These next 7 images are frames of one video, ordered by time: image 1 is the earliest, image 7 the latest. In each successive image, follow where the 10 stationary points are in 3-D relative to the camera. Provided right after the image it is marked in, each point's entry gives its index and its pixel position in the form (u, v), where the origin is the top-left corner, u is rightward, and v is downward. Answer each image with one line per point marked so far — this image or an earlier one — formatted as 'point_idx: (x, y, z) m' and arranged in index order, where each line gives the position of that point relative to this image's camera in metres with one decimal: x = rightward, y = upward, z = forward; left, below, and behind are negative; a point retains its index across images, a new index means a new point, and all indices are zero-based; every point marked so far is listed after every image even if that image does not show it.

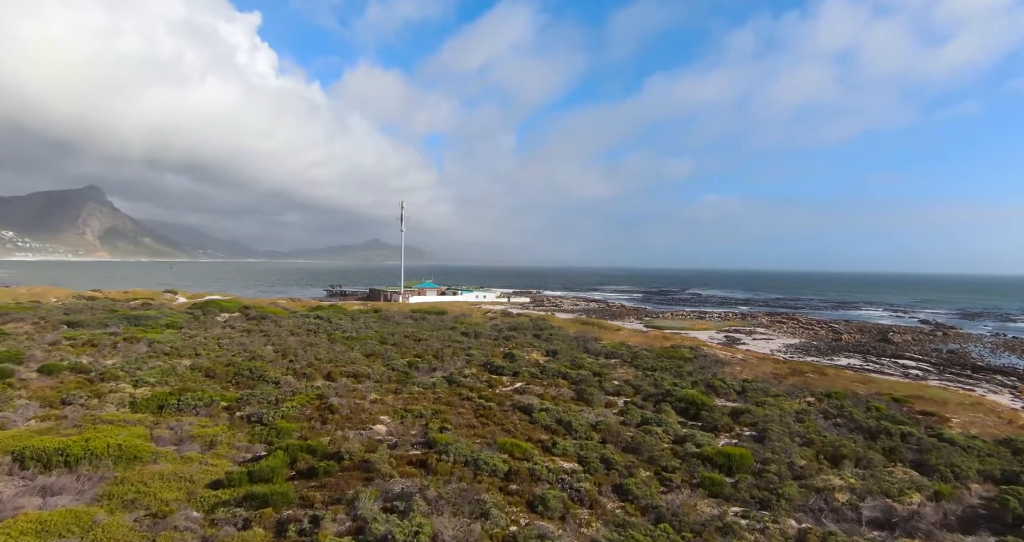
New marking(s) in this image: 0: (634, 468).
0: (+2.9, -4.6, +15.3) m
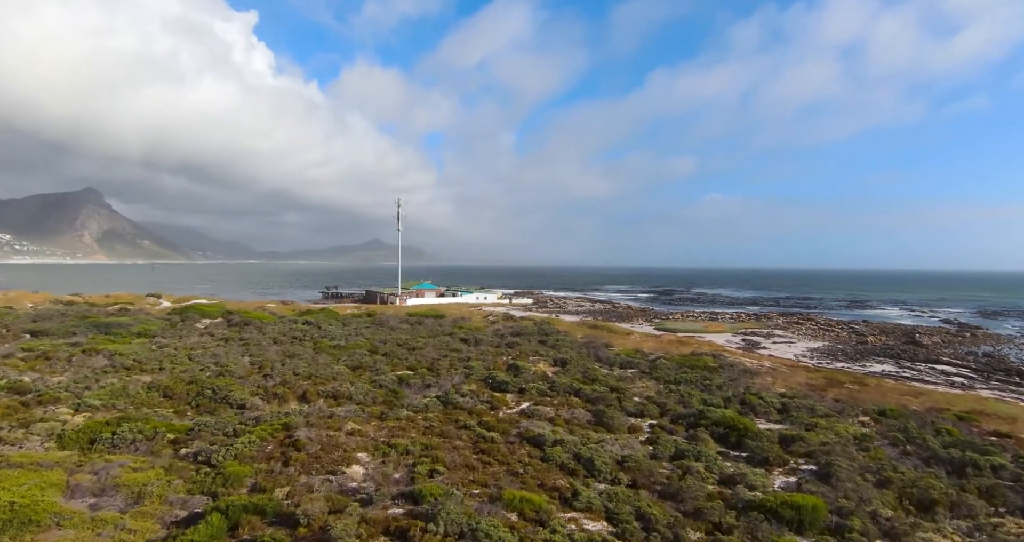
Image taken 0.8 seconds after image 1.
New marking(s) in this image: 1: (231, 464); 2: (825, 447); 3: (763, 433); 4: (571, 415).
0: (+3.0, -4.6, +11.9) m
1: (-6.0, -4.1, +14.0) m
2: (+8.3, -4.7, +17.5) m
3: (+7.0, -4.5, +18.3) m
4: (+1.7, -4.2, +19.3) m
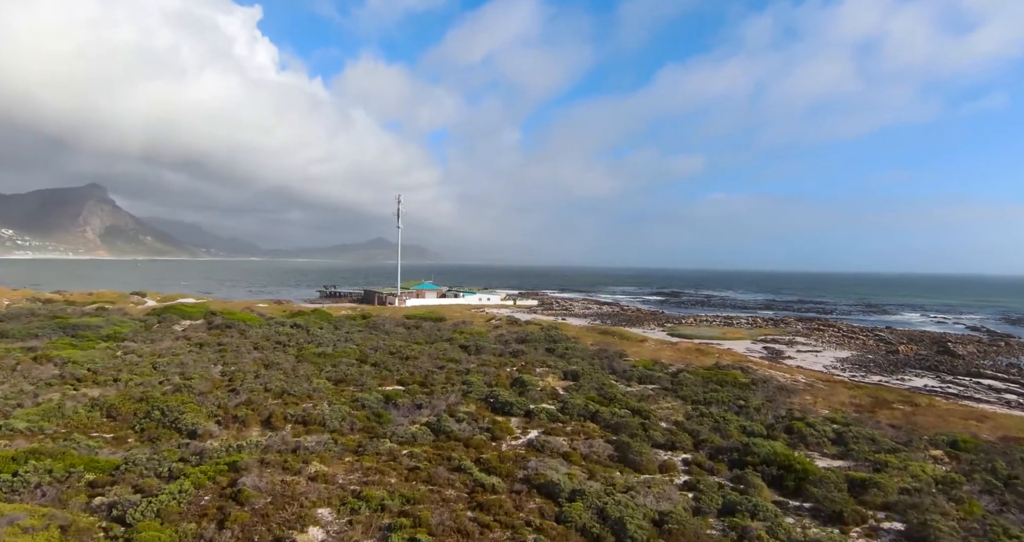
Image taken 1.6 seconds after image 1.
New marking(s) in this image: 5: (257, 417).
0: (+3.1, -4.7, +8.5) m
1: (-5.9, -4.1, +10.7) m
2: (+8.5, -4.8, +14.1) m
3: (+7.1, -4.7, +14.9) m
4: (+1.9, -4.3, +16.0) m
5: (-6.8, -3.9, +17.5) m
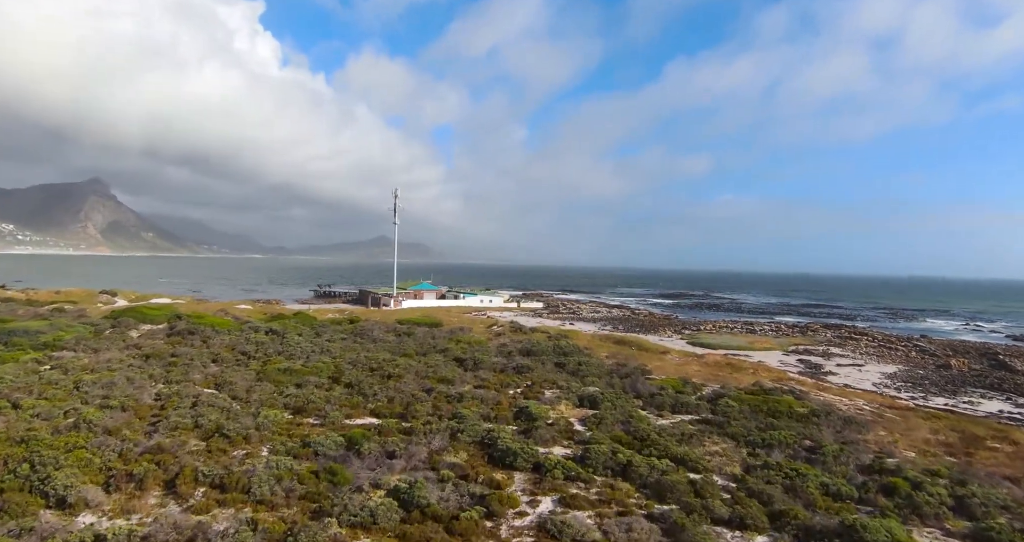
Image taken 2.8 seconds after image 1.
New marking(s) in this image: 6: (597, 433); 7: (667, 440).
0: (+3.1, -4.8, +3.6) m
1: (-5.9, -4.1, +5.8) m
2: (+8.5, -5.0, +9.1) m
3: (+7.2, -4.8, +9.9) m
4: (+1.9, -4.4, +11.0) m
5: (-6.7, -3.9, +12.7) m
6: (+2.3, -4.3, +17.5) m
7: (+4.0, -4.4, +17.0) m
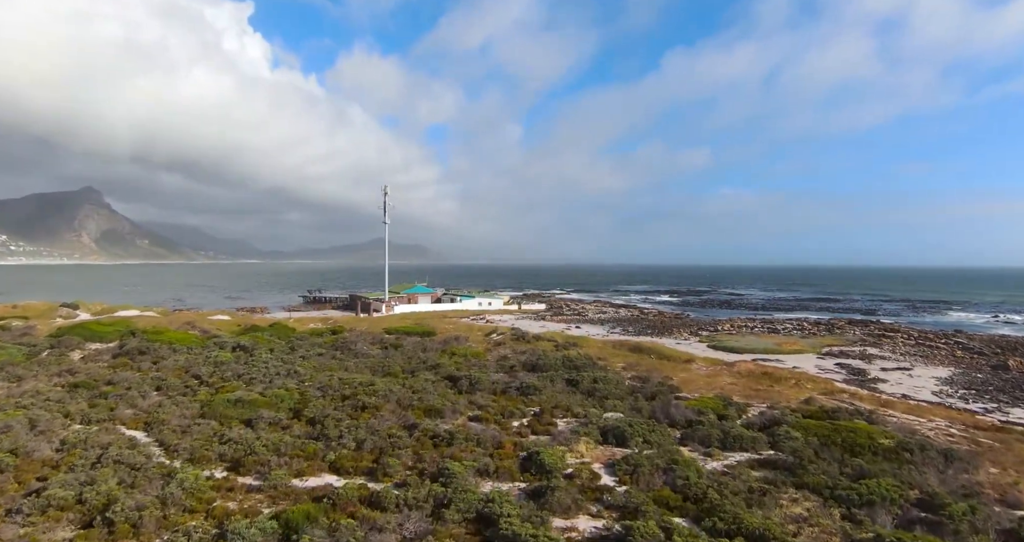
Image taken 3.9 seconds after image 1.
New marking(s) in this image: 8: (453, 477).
0: (+3.3, -4.8, -1.0) m
1: (-5.7, -4.4, +1.2) m
2: (+8.7, -4.8, +4.5) m
3: (+7.3, -4.7, +5.3) m
4: (+2.1, -4.4, +6.4) m
5: (-6.6, -4.1, +8.0) m
6: (+2.4, -4.3, +12.9) m
7: (+4.1, -4.4, +12.4) m
8: (-1.1, -4.0, +13.0) m
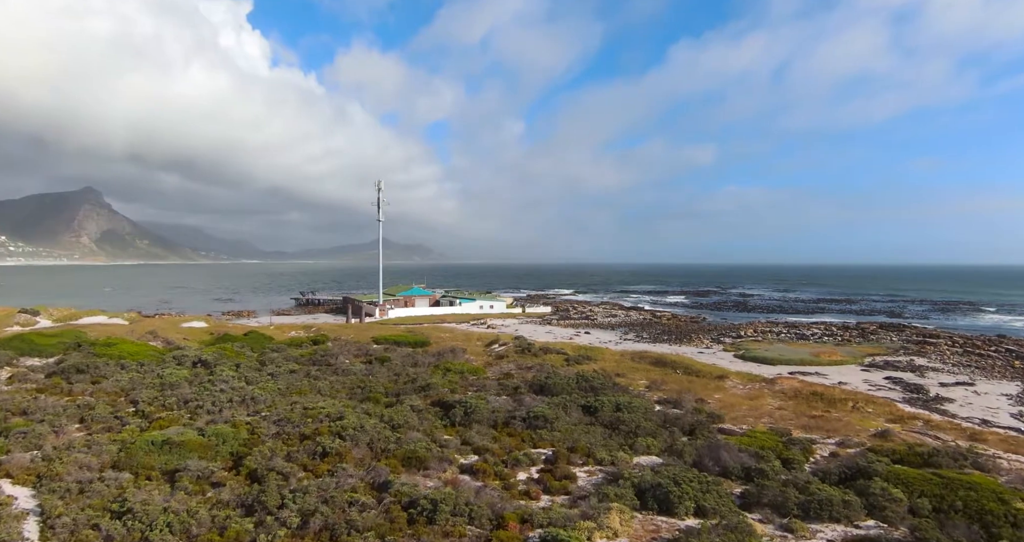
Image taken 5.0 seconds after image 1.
0: (+3.3, -5.0, -5.5) m
1: (-5.7, -4.5, -3.2) m
2: (+8.7, -4.9, +0.1) m
3: (+7.4, -4.8, +0.9) m
4: (+2.1, -4.5, +2.0) m
5: (-6.5, -4.3, +3.6) m
6: (+2.5, -4.4, +8.5) m
7: (+4.2, -4.5, +8.0) m
8: (-1.1, -4.1, +8.6) m
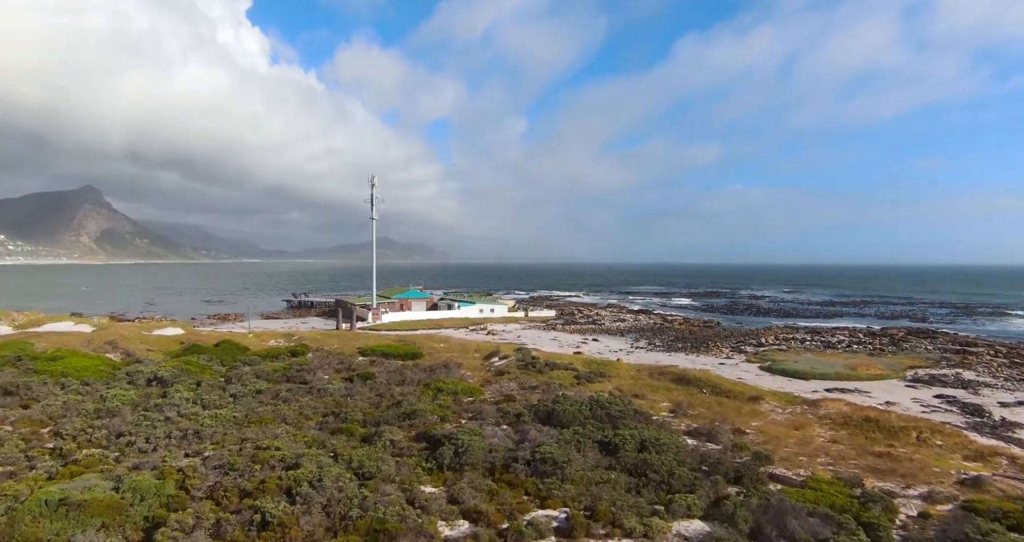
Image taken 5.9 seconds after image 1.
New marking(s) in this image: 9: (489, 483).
0: (+3.3, -5.1, -9.1) m
1: (-5.7, -4.7, -6.8) m
2: (+8.7, -5.1, -3.6) m
3: (+7.4, -5.0, -2.8) m
4: (+2.1, -4.7, -1.6) m
5: (-6.5, -4.4, 0.0) m
6: (+2.5, -4.6, +4.9) m
7: (+4.2, -4.6, +4.3) m
8: (-1.1, -4.3, +4.9) m
9: (-0.5, -4.4, +14.0) m
